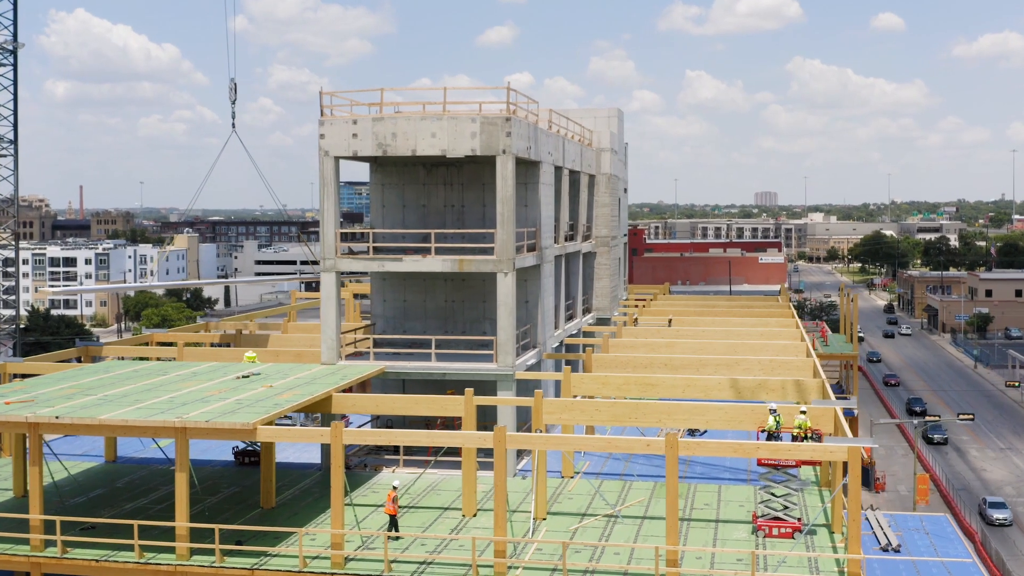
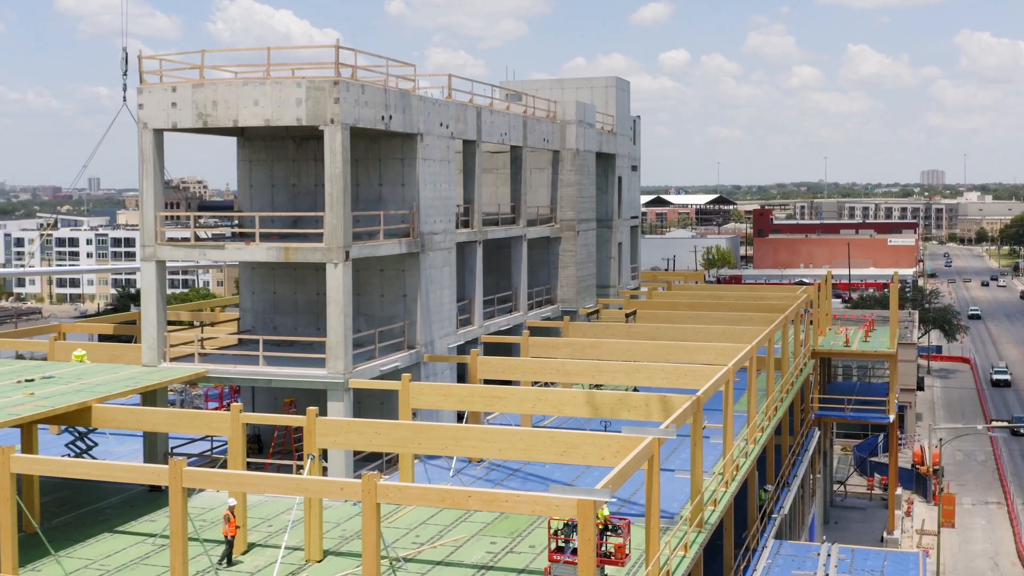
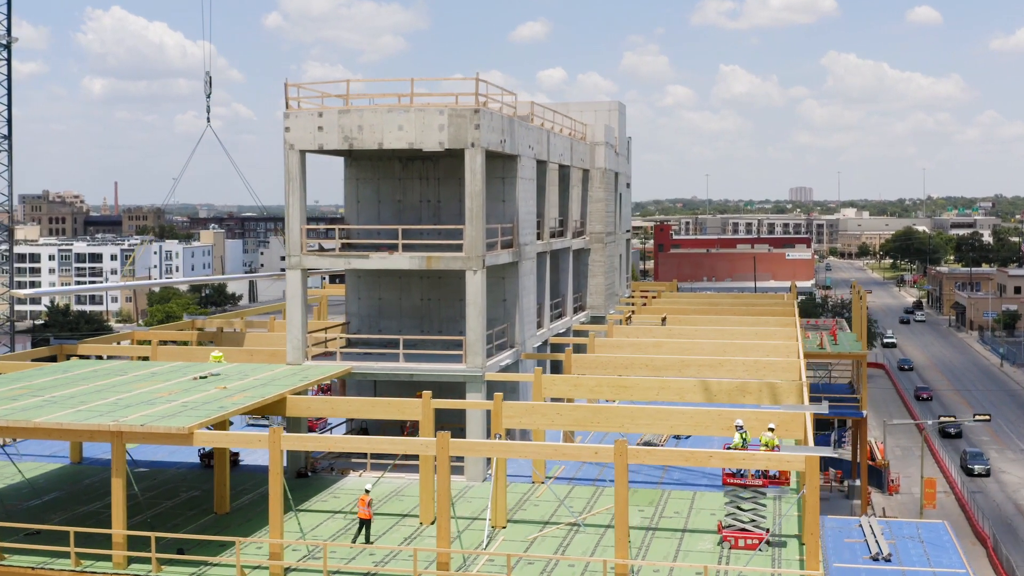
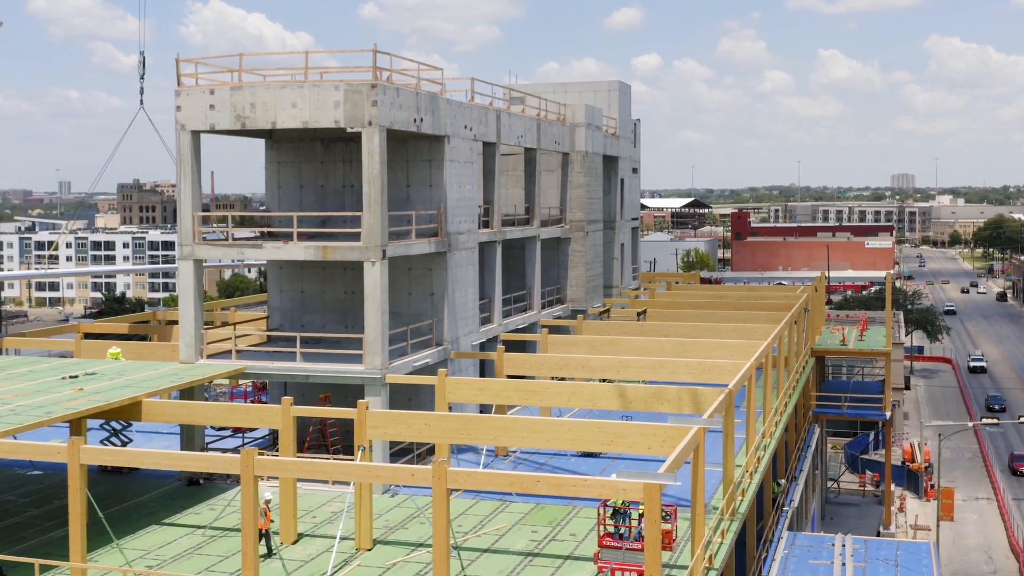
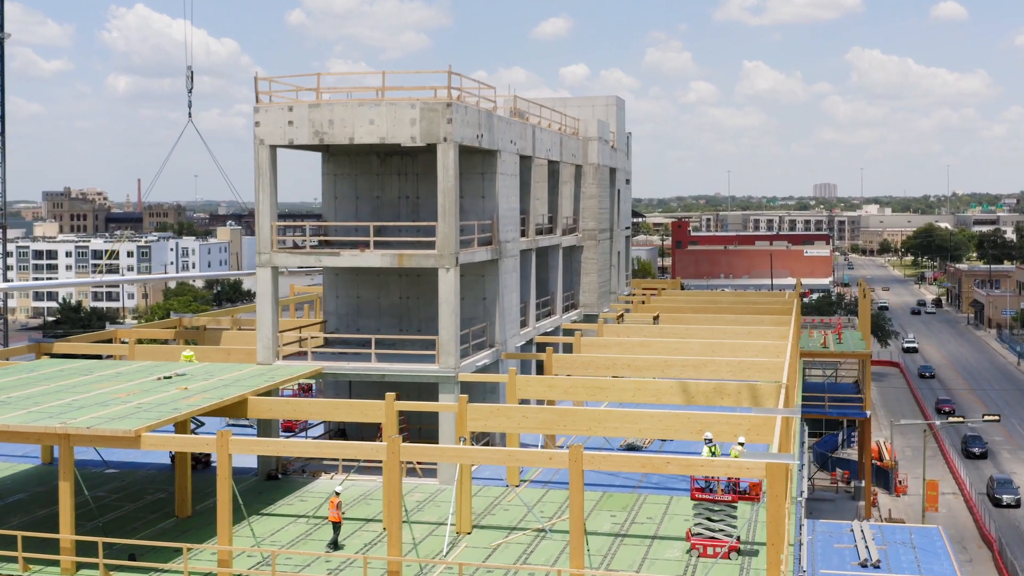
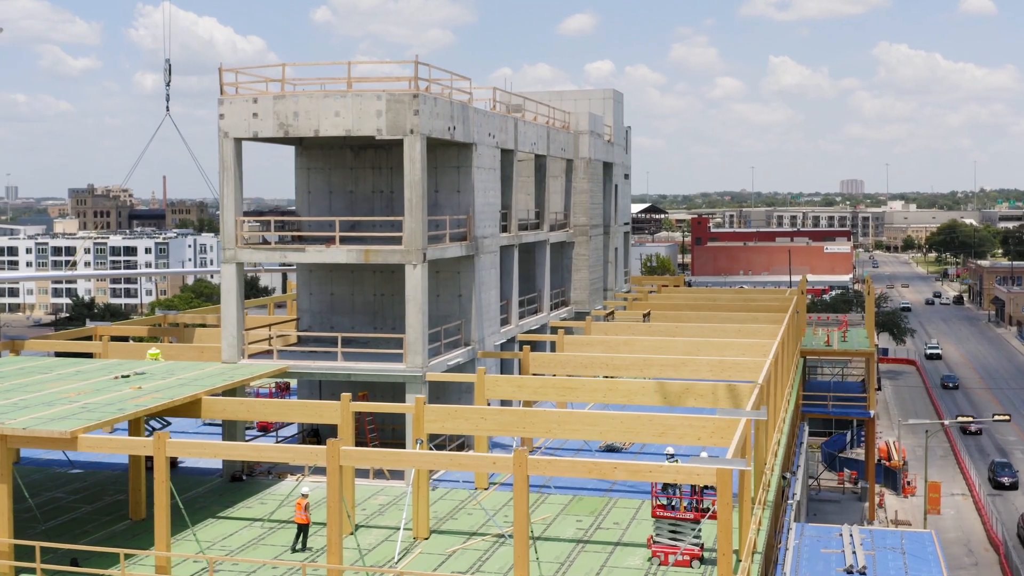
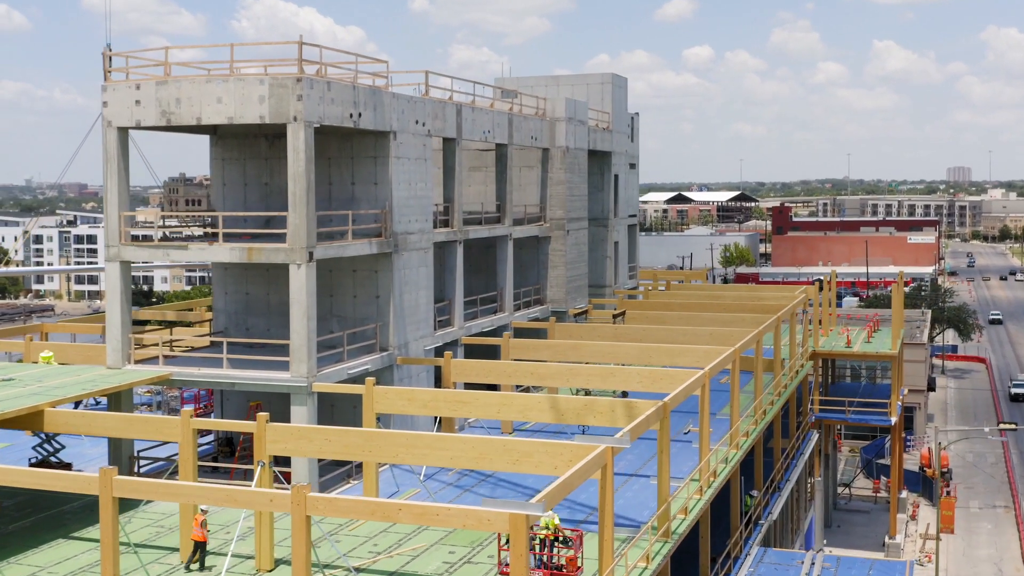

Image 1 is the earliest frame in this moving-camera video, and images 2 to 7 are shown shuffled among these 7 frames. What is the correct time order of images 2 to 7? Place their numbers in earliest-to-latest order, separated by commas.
3, 5, 6, 4, 2, 7
